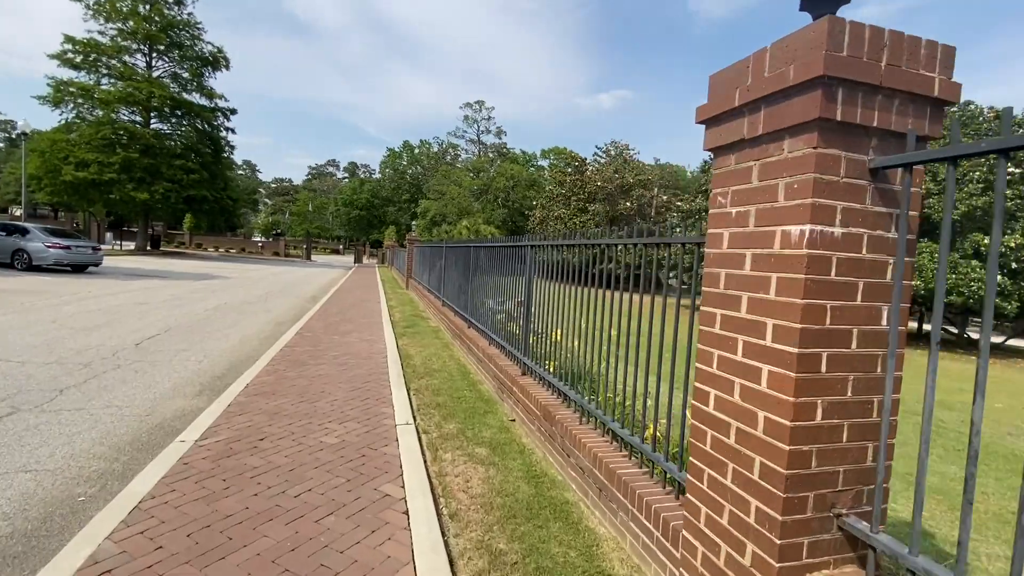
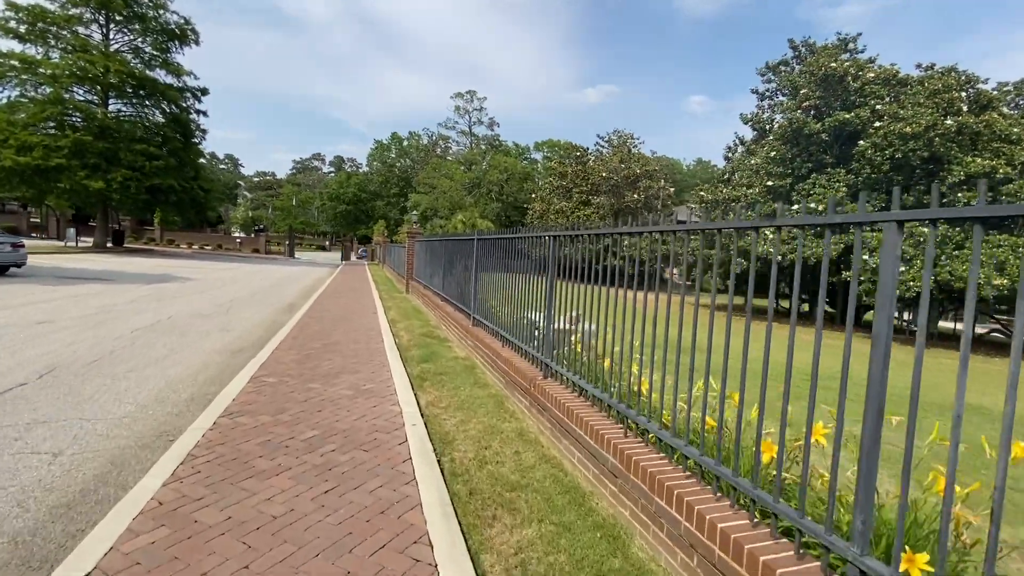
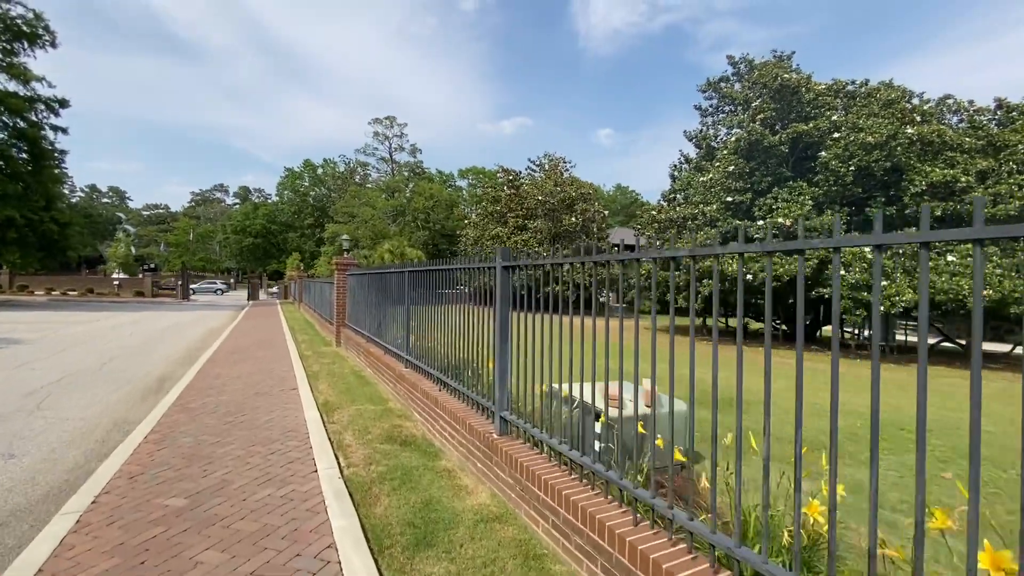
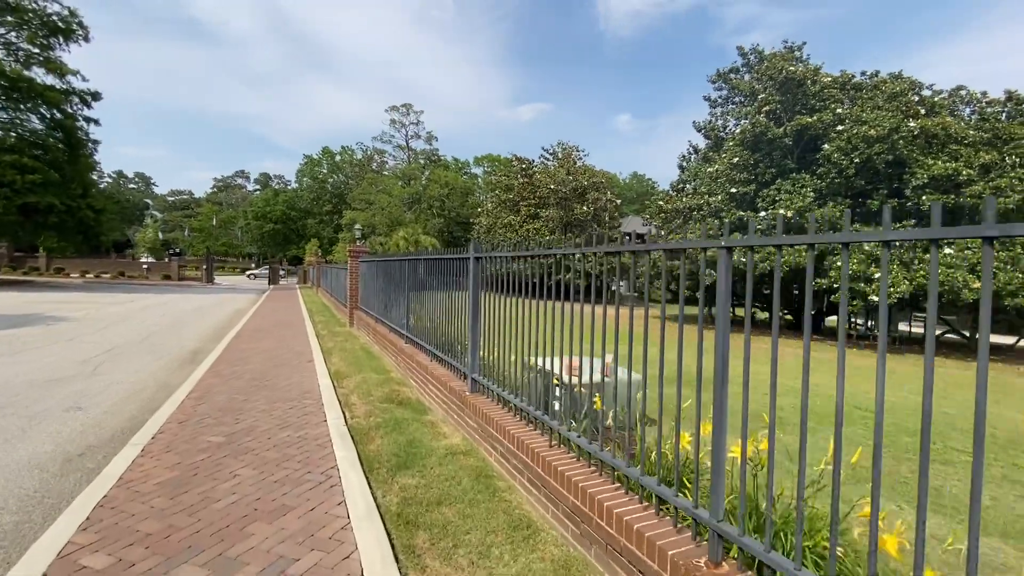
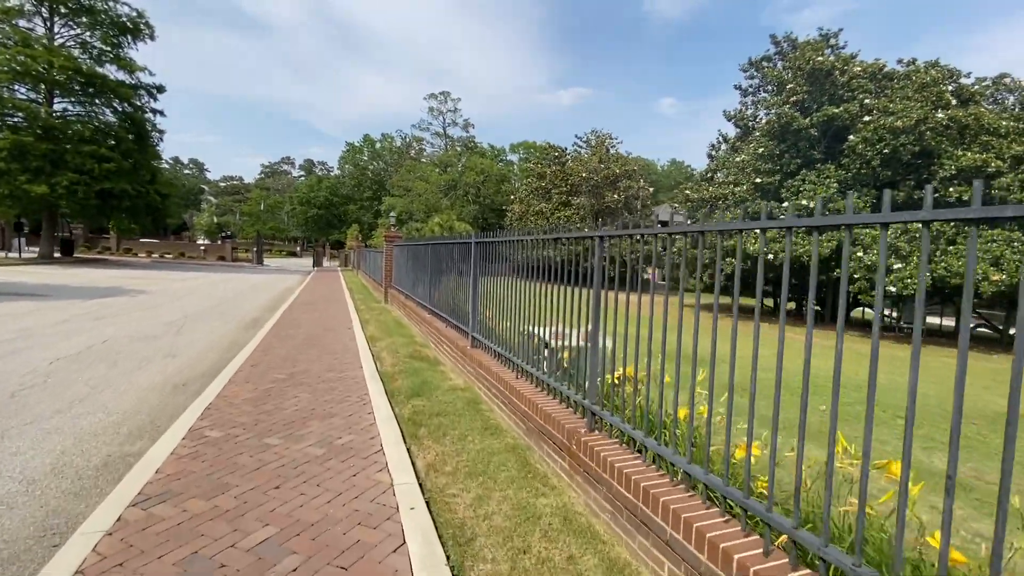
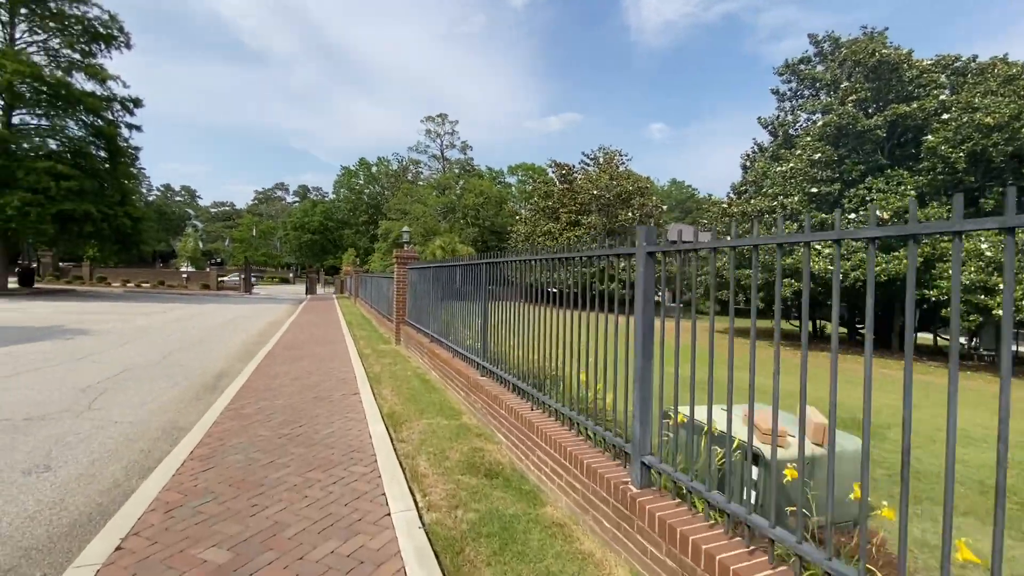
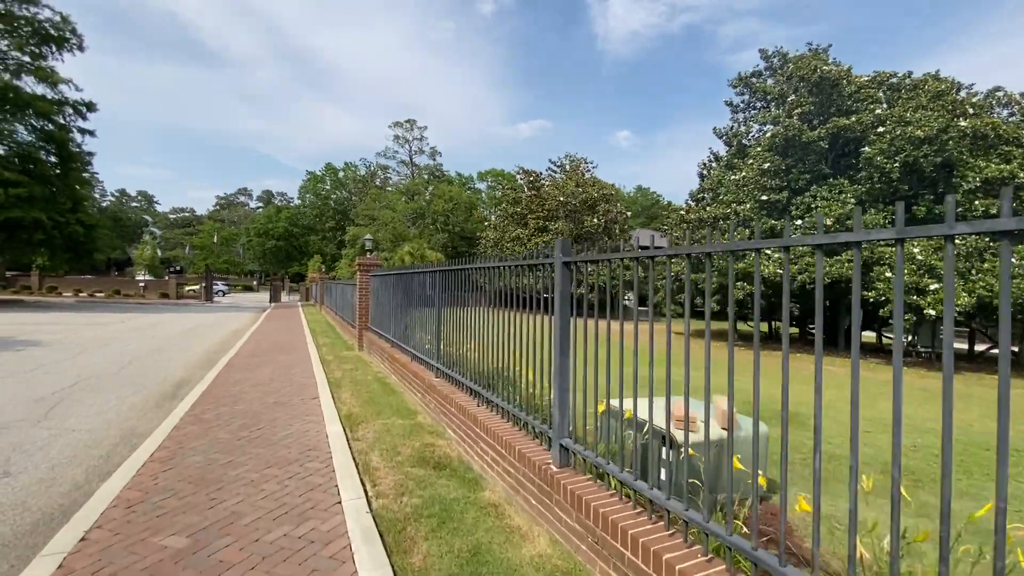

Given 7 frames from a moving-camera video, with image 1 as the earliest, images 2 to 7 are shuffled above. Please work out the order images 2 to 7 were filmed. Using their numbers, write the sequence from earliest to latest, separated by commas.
2, 5, 4, 3, 7, 6
